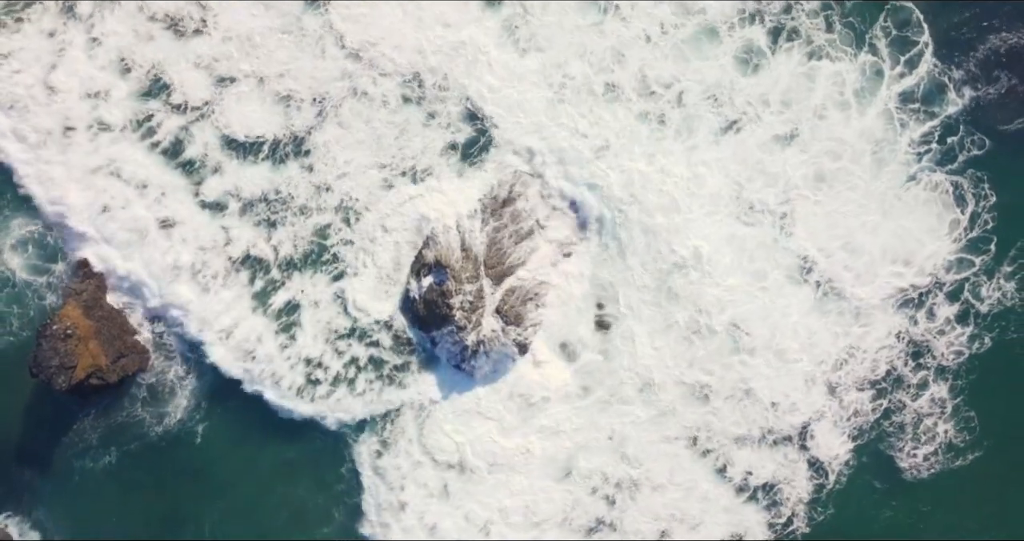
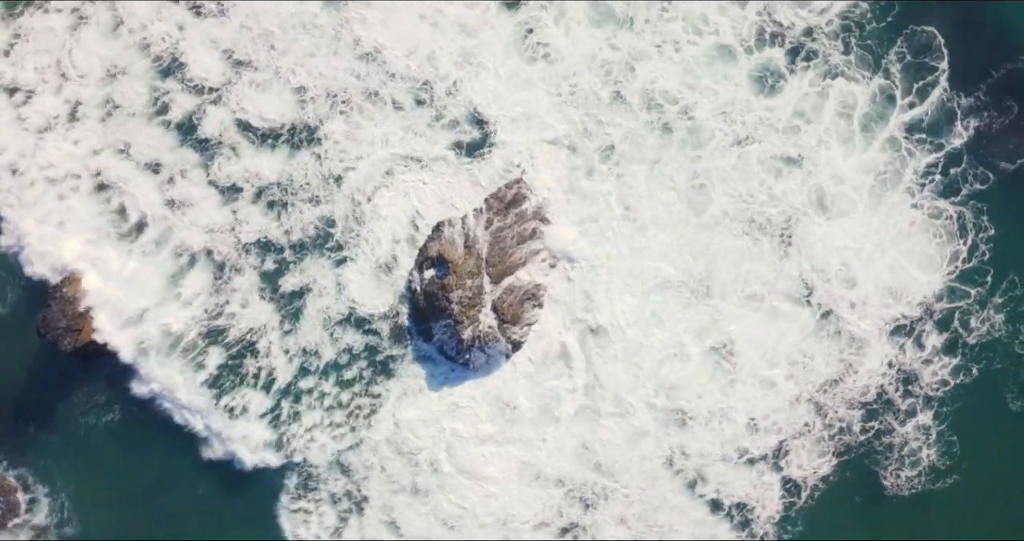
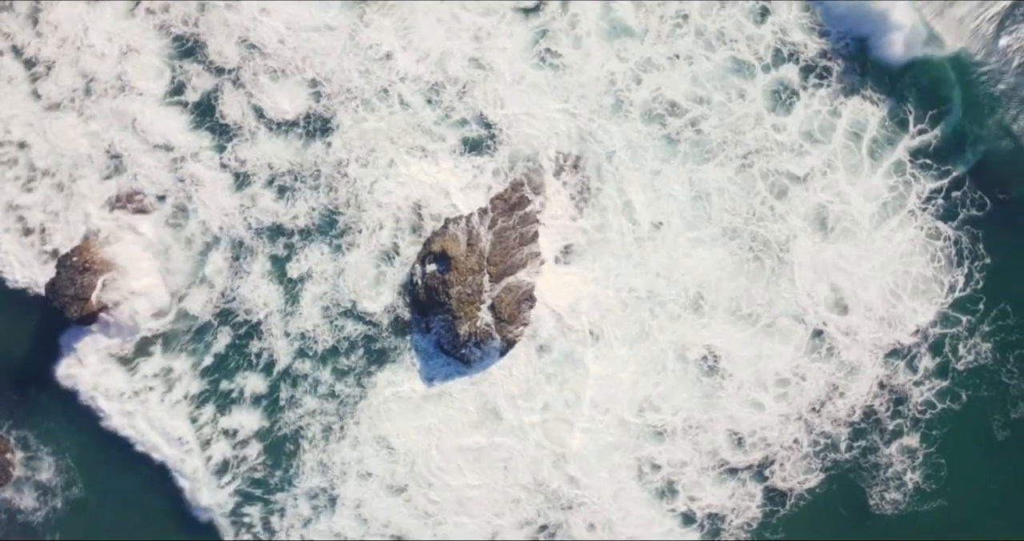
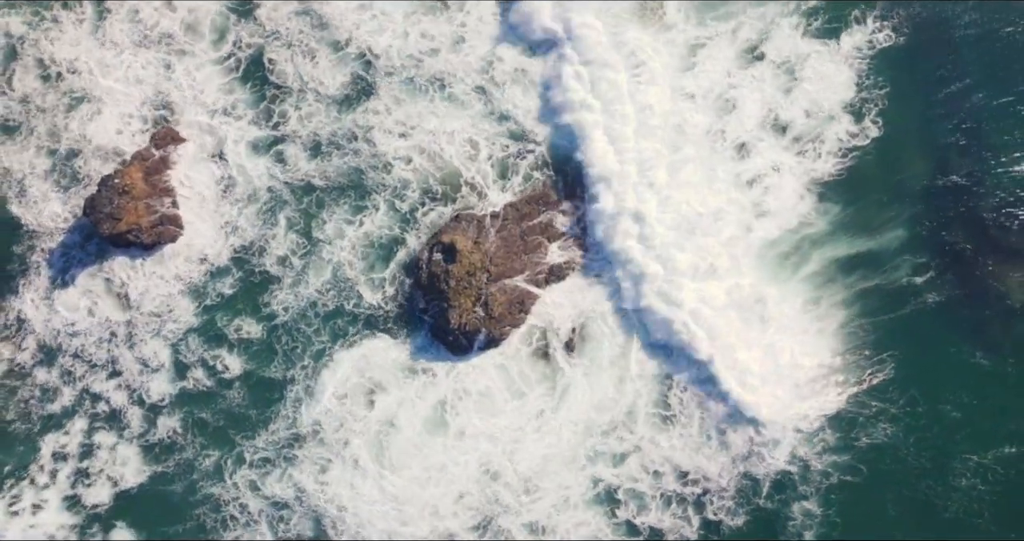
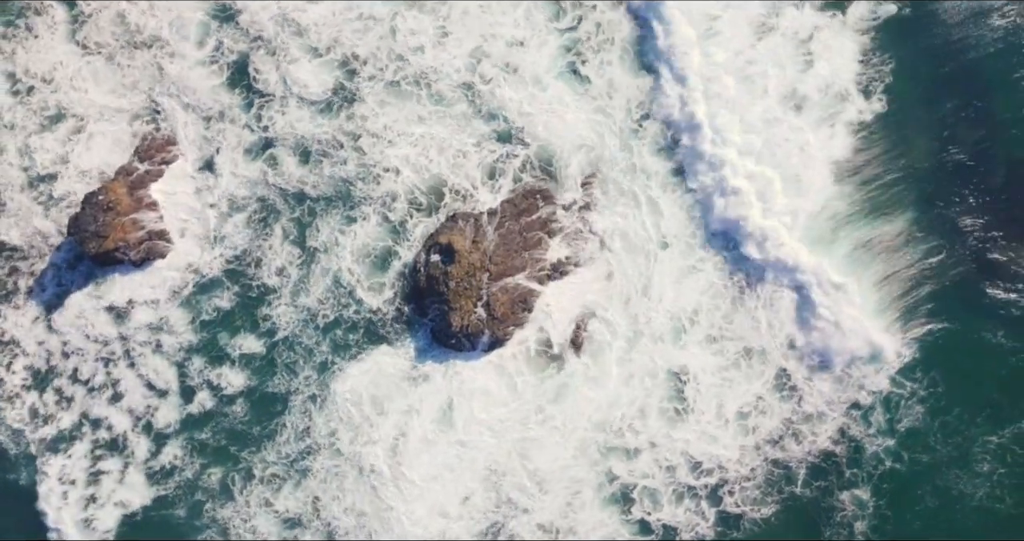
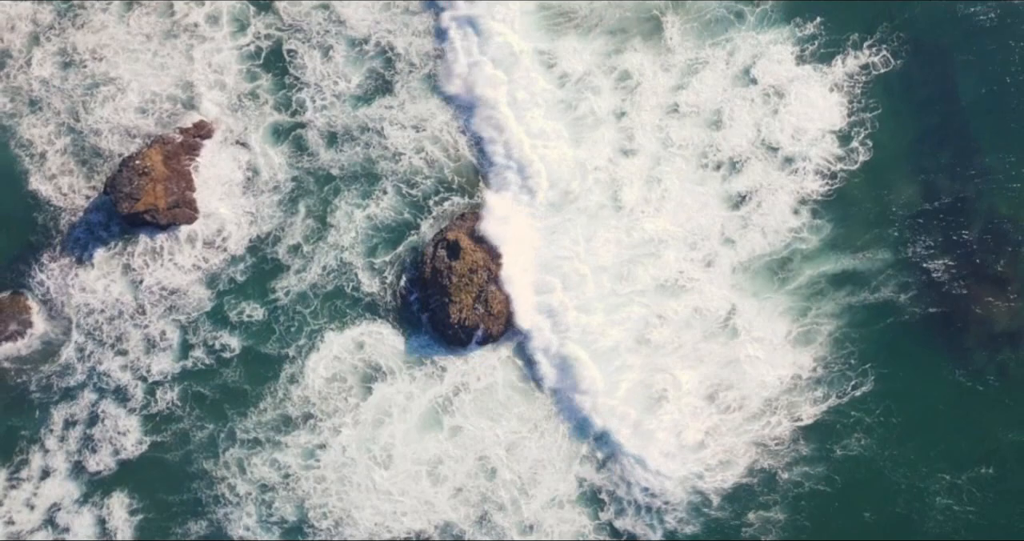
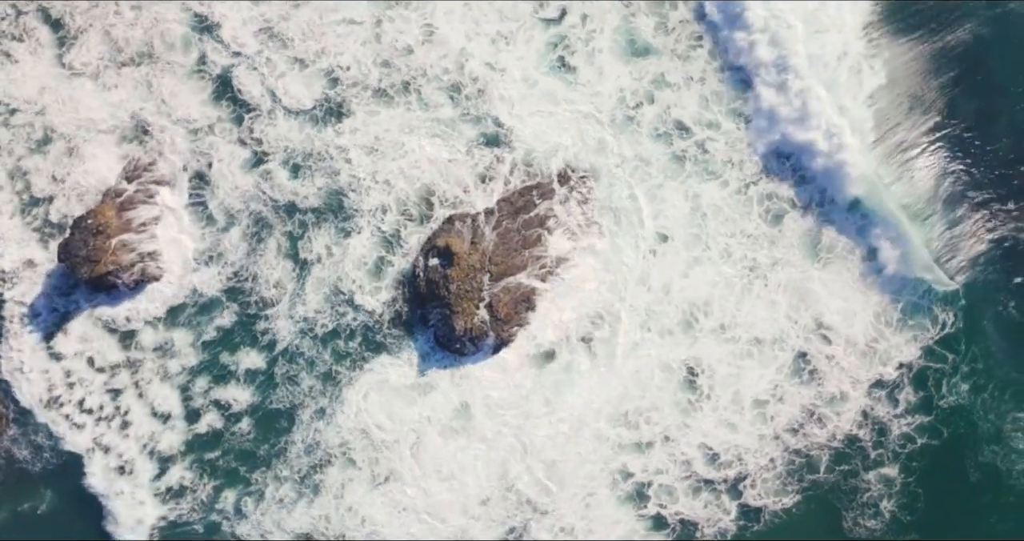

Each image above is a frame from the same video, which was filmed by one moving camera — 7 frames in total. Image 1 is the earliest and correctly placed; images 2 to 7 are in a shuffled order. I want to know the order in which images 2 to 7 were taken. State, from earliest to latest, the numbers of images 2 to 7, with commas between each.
2, 3, 7, 5, 4, 6
